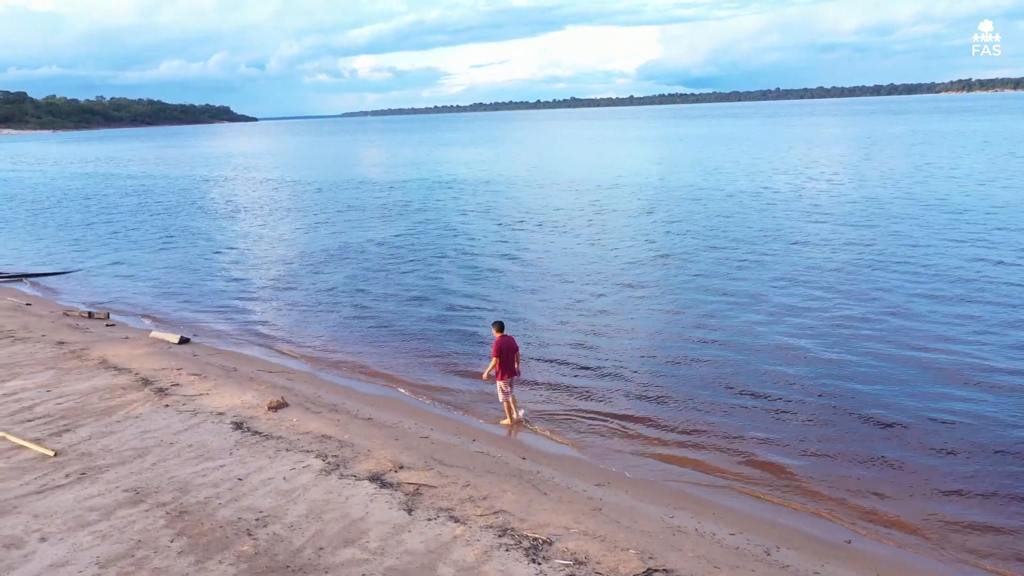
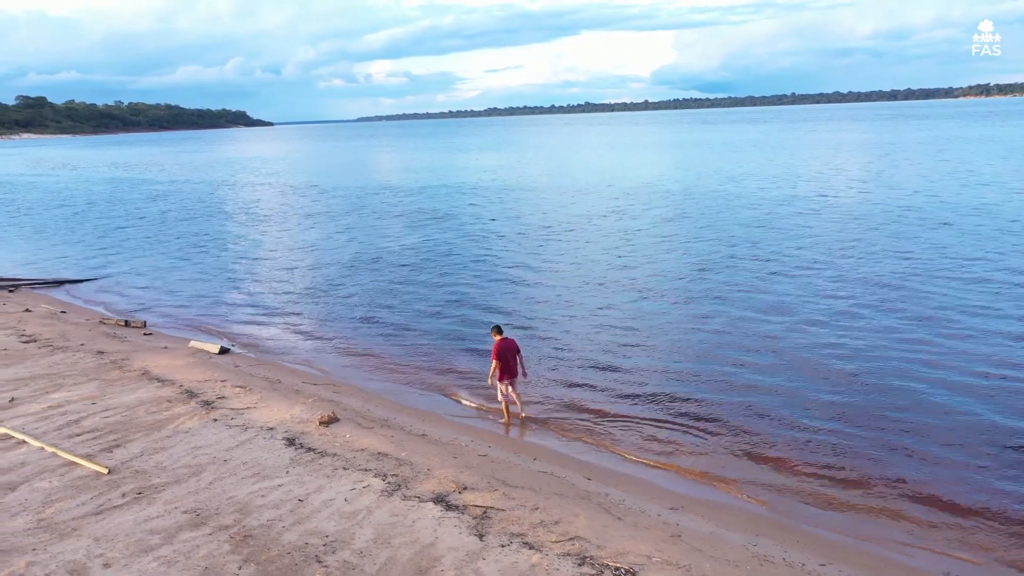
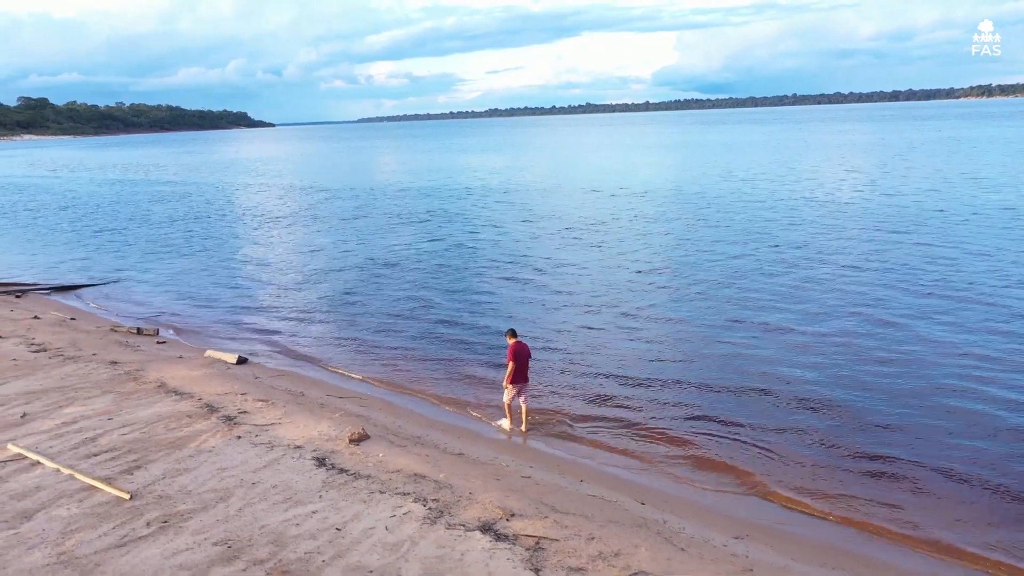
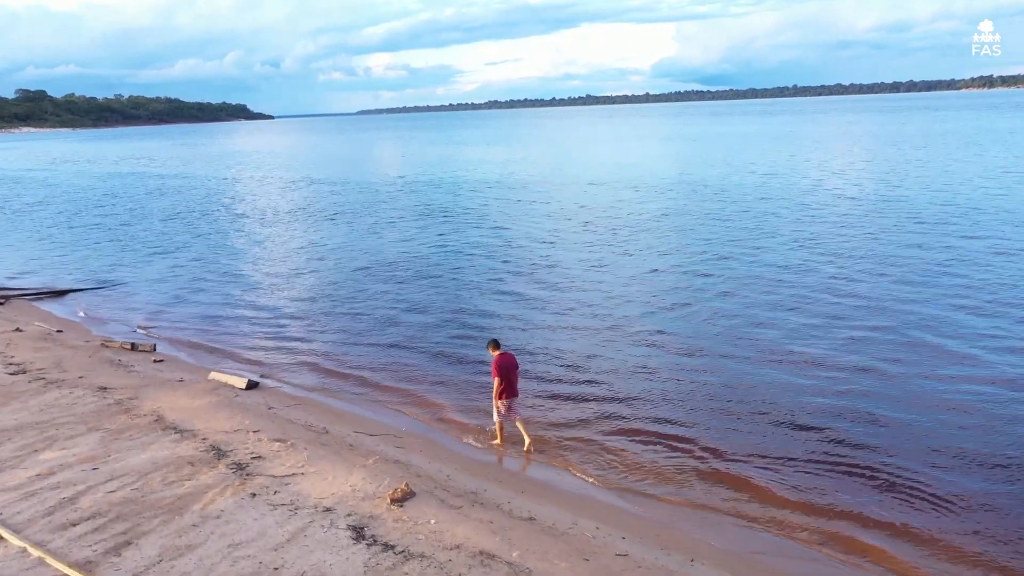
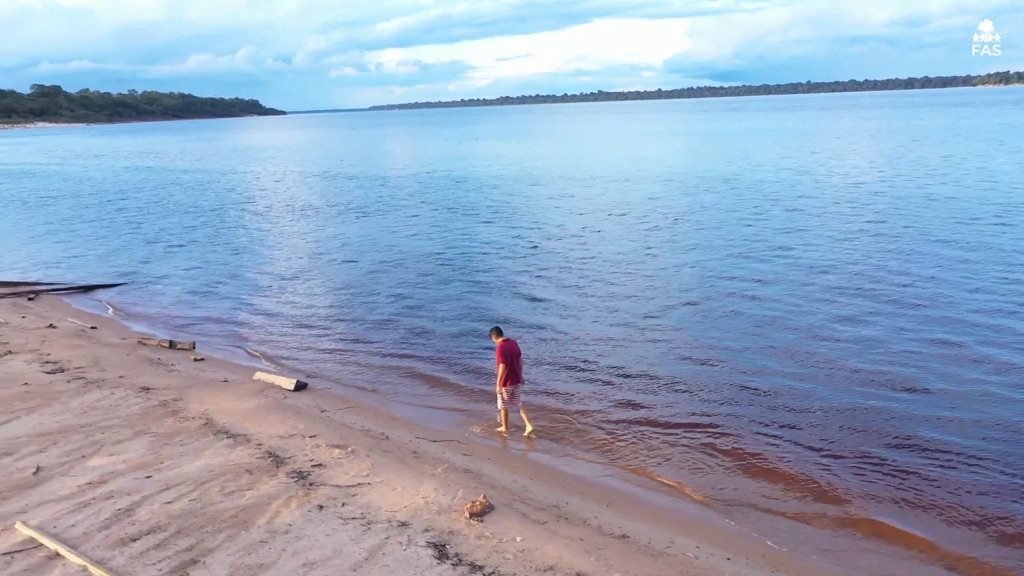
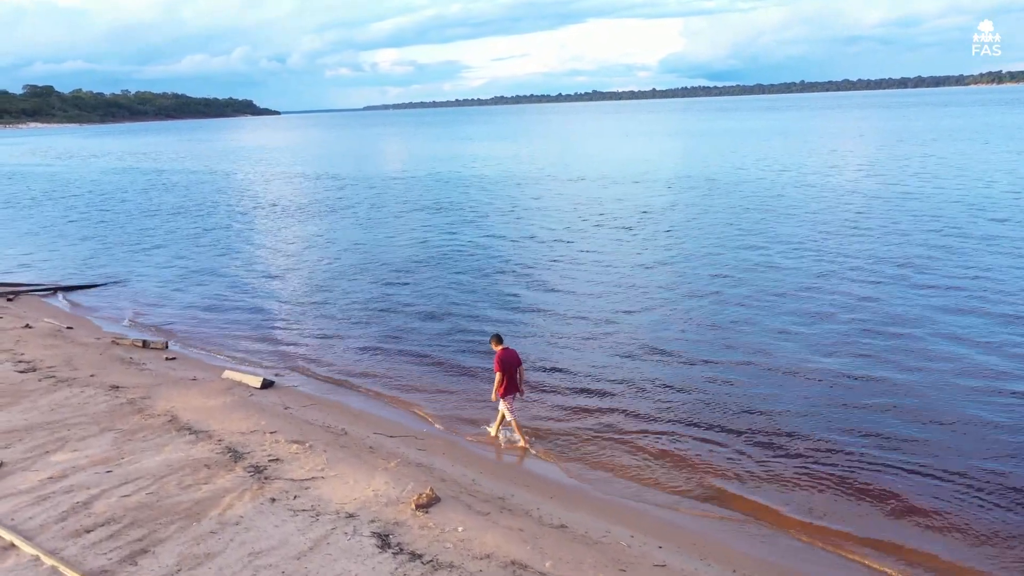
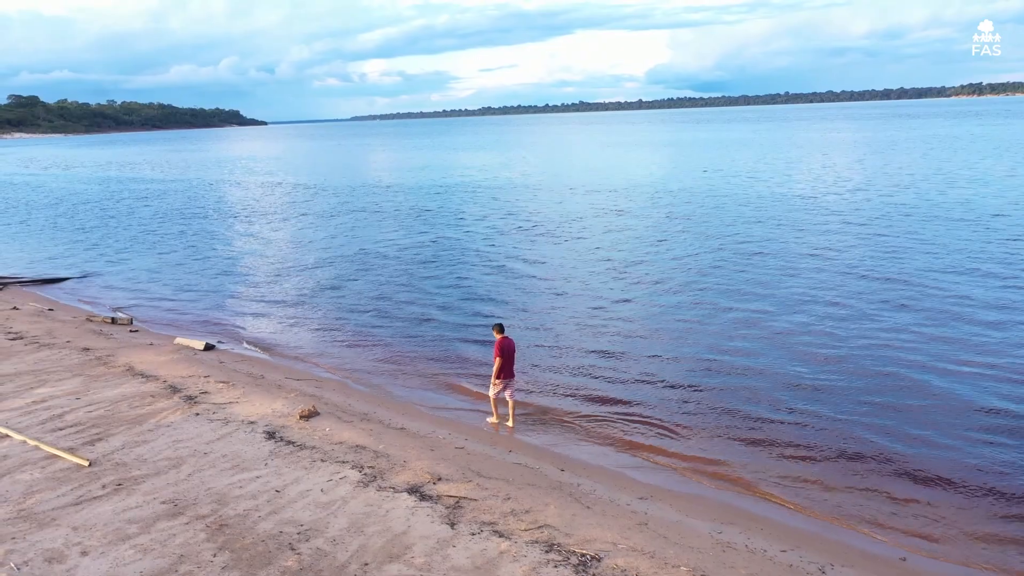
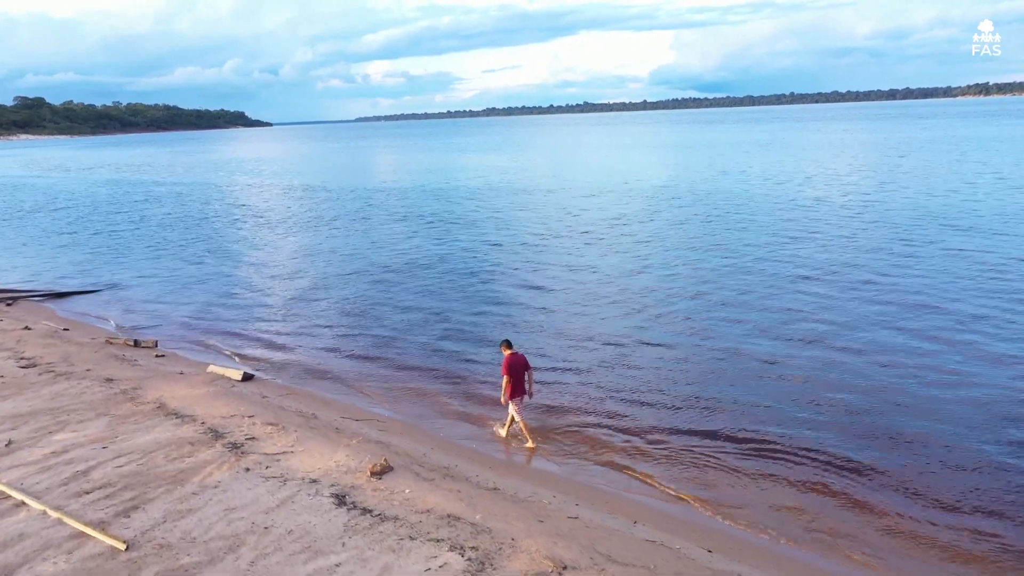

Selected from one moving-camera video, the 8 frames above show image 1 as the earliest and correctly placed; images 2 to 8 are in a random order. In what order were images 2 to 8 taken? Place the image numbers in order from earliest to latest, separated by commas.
7, 2, 3, 8, 4, 6, 5
